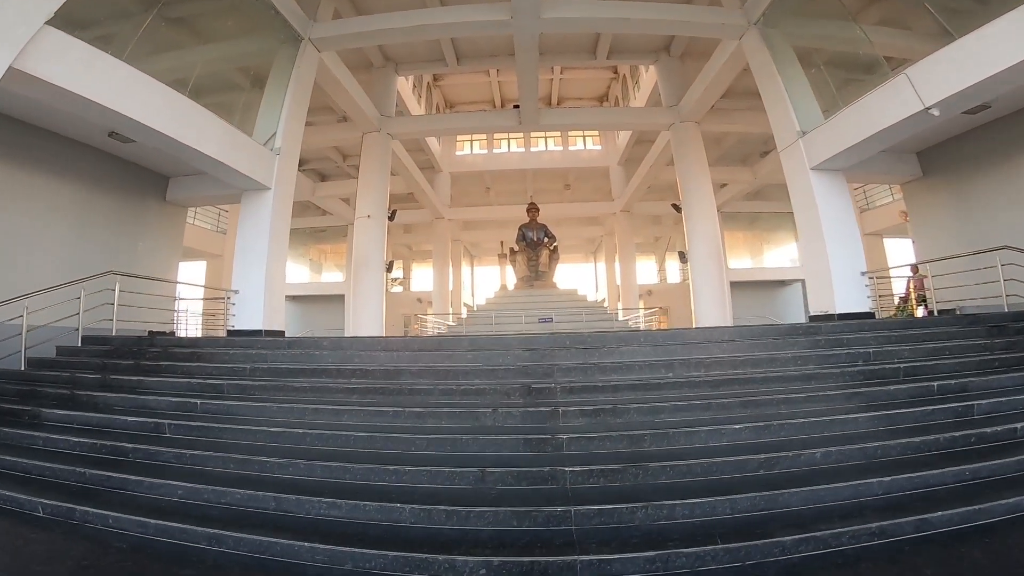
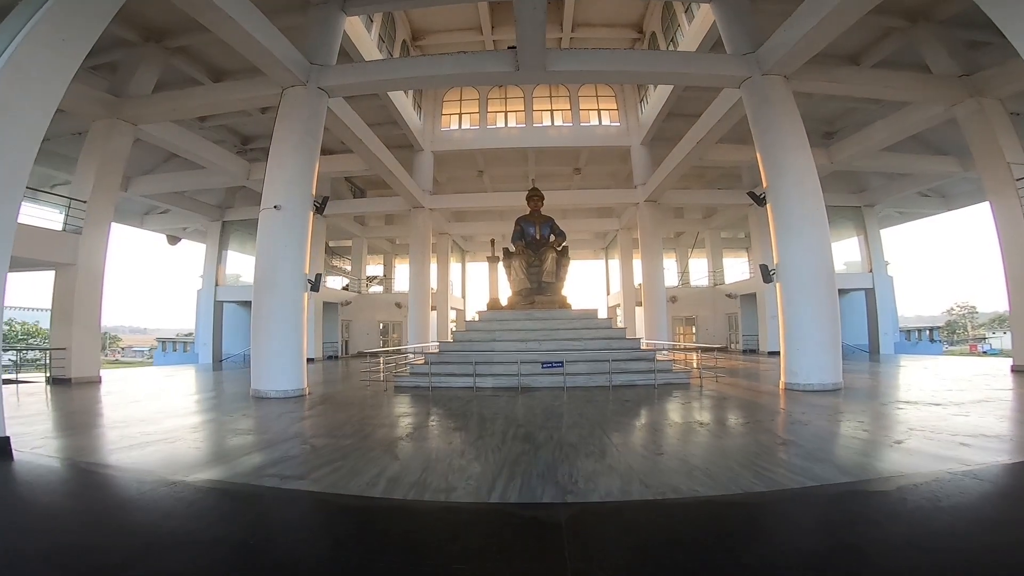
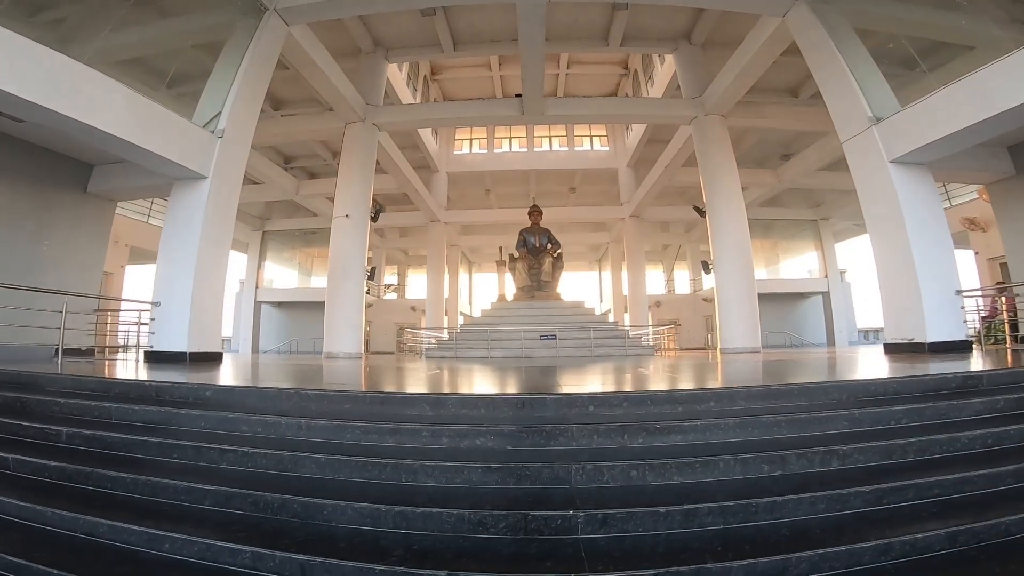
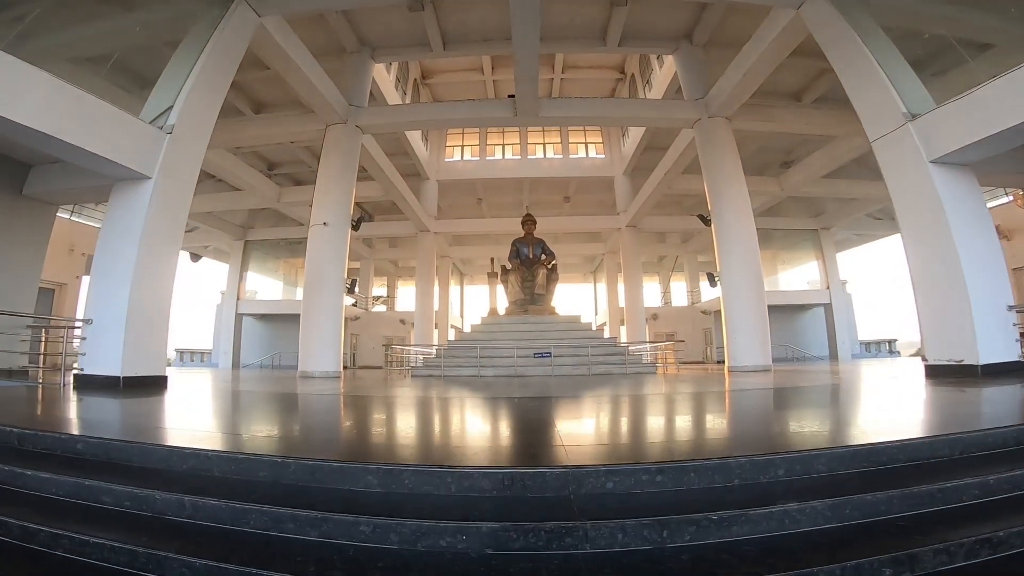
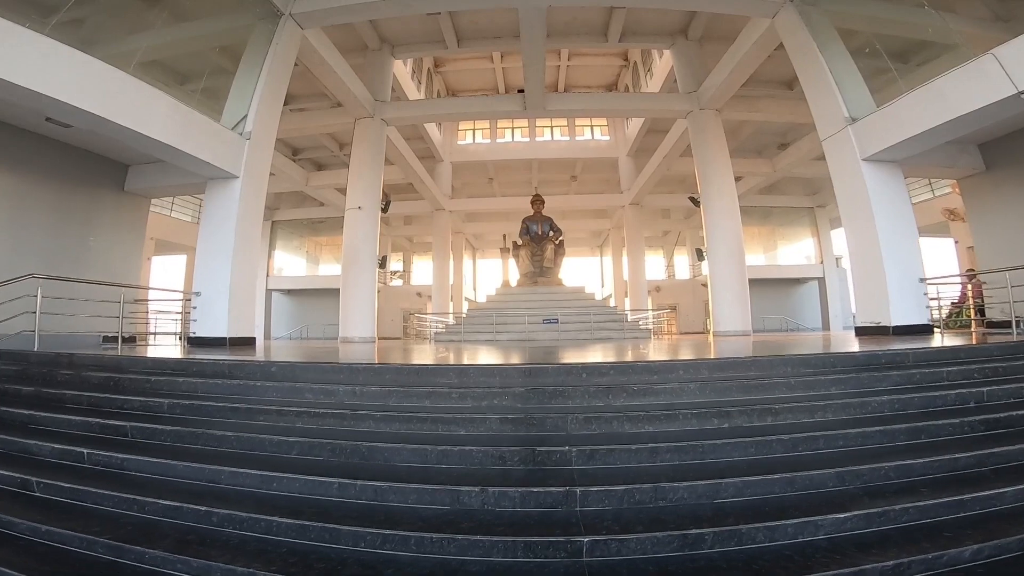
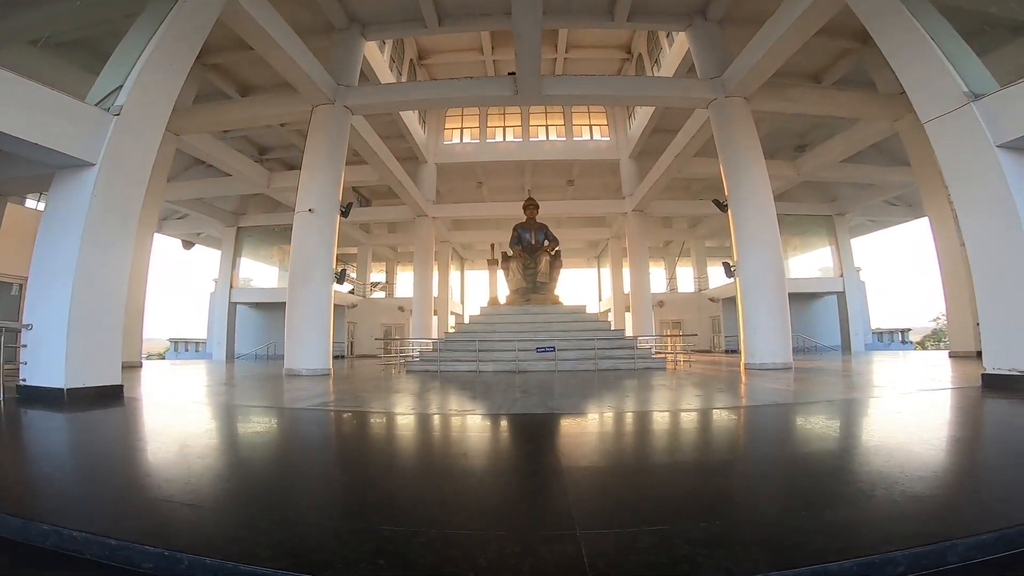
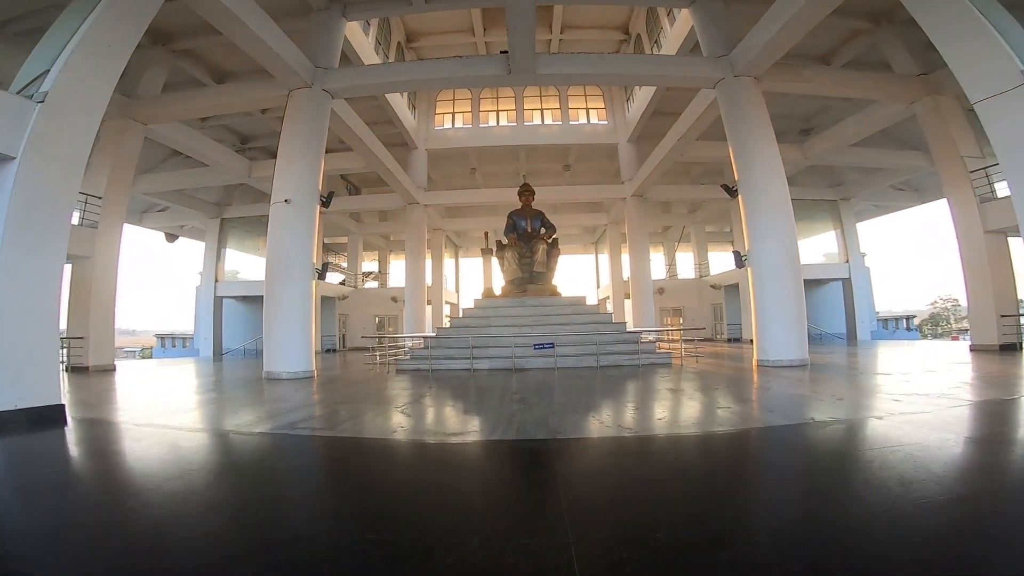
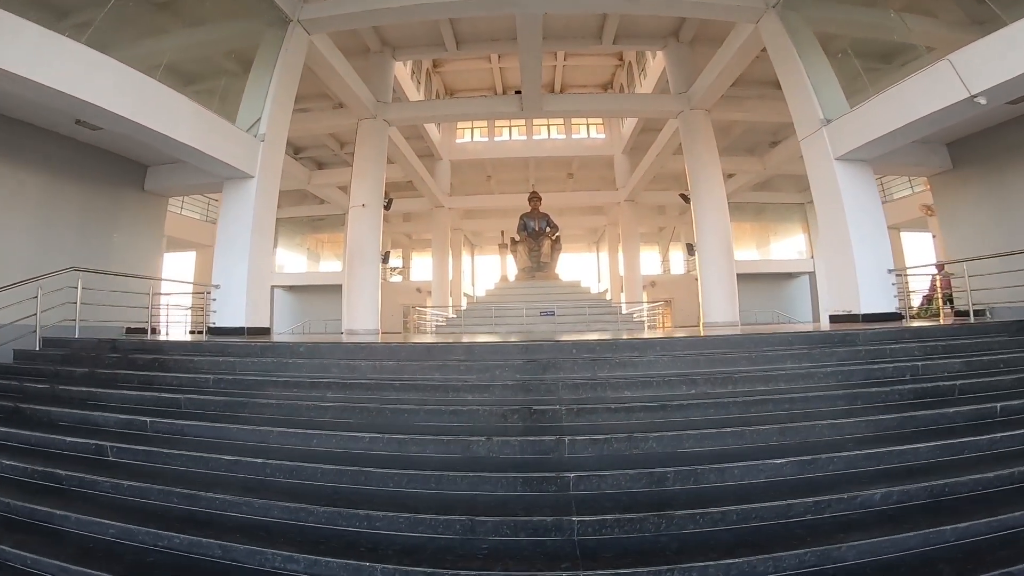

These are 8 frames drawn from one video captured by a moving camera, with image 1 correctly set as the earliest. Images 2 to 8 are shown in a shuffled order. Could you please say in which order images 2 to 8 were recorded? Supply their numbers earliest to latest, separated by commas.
8, 5, 3, 4, 6, 7, 2
